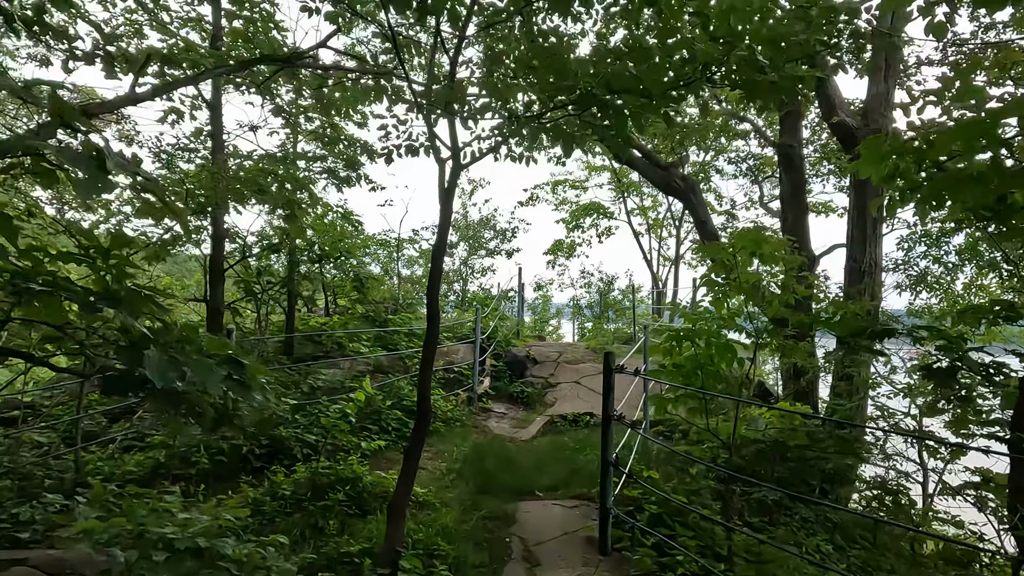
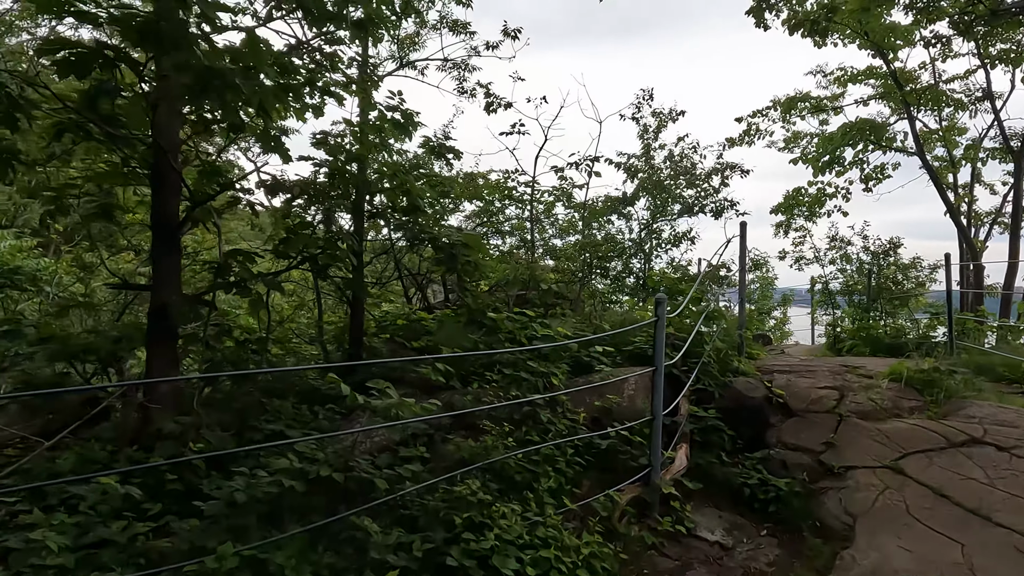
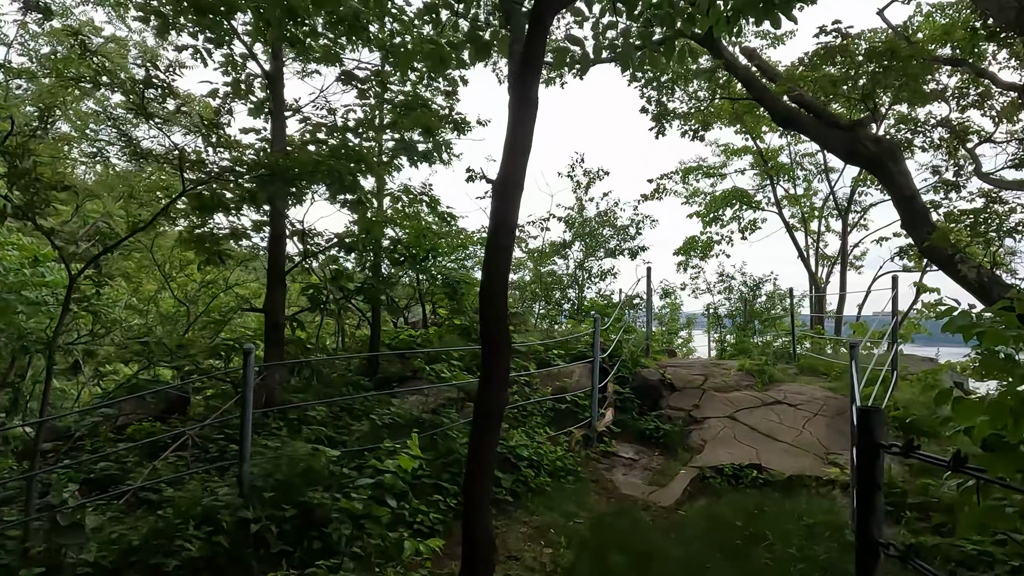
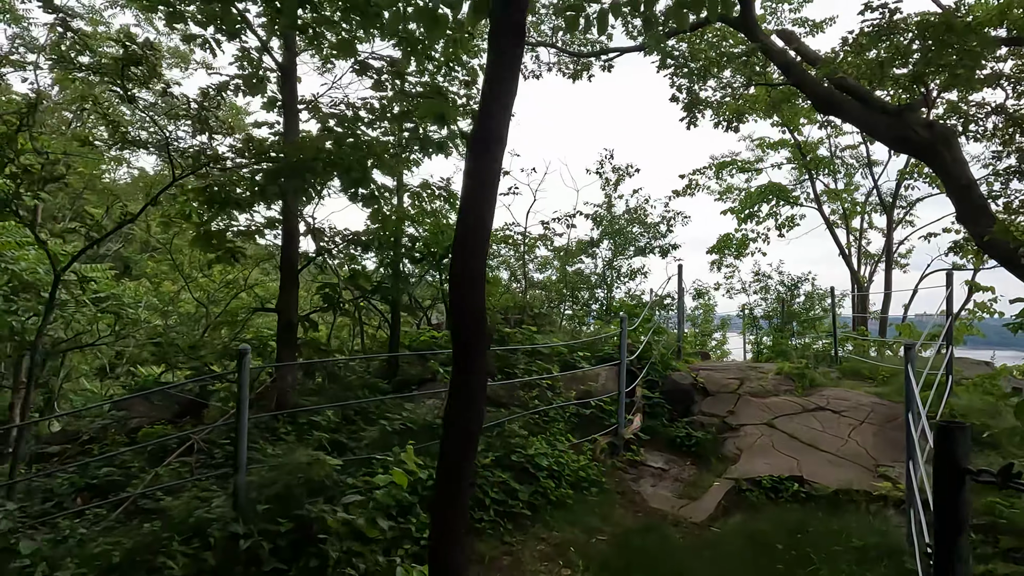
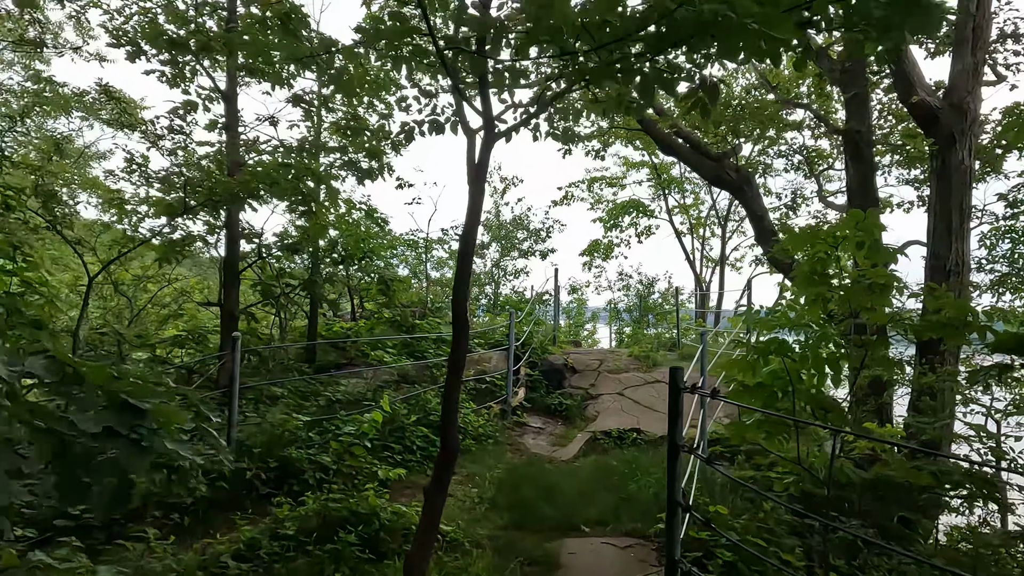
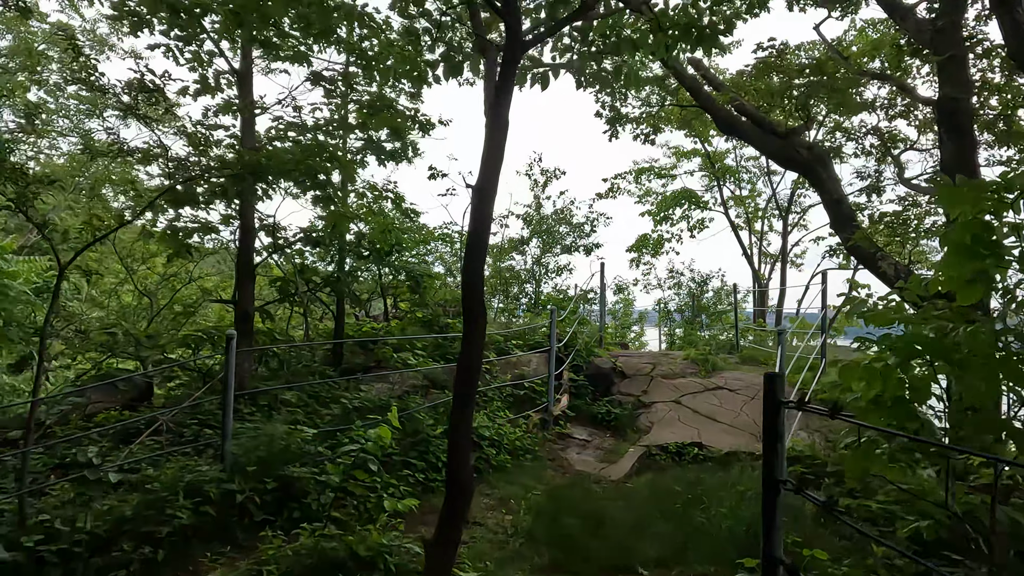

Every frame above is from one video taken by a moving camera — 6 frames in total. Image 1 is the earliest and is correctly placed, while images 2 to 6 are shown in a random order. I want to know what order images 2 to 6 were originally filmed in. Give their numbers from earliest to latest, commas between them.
5, 6, 3, 4, 2
